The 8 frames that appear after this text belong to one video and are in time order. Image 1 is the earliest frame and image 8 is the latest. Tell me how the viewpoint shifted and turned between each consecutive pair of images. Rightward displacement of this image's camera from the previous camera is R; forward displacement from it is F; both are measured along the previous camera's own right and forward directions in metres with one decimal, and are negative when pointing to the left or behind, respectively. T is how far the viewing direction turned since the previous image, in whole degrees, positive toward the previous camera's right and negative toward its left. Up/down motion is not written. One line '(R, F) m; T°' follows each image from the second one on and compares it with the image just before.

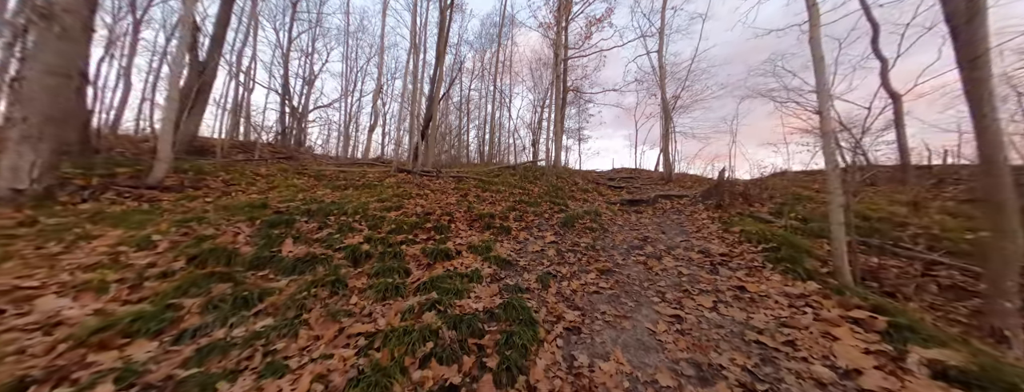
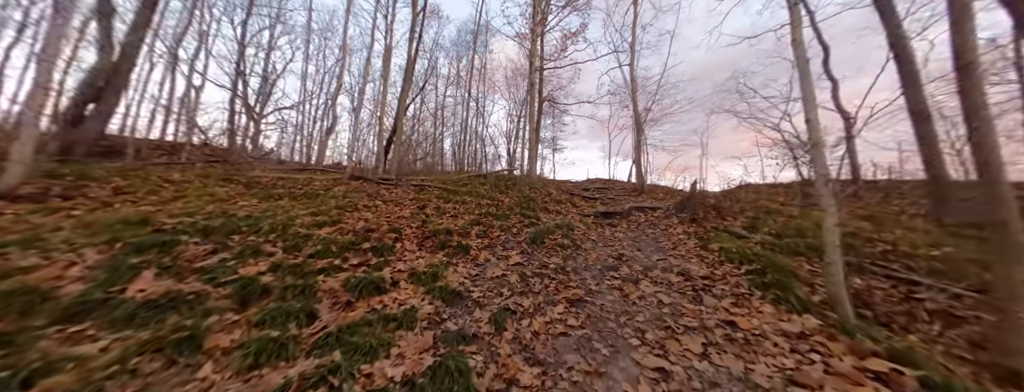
(+0.5, +0.9) m; +5°
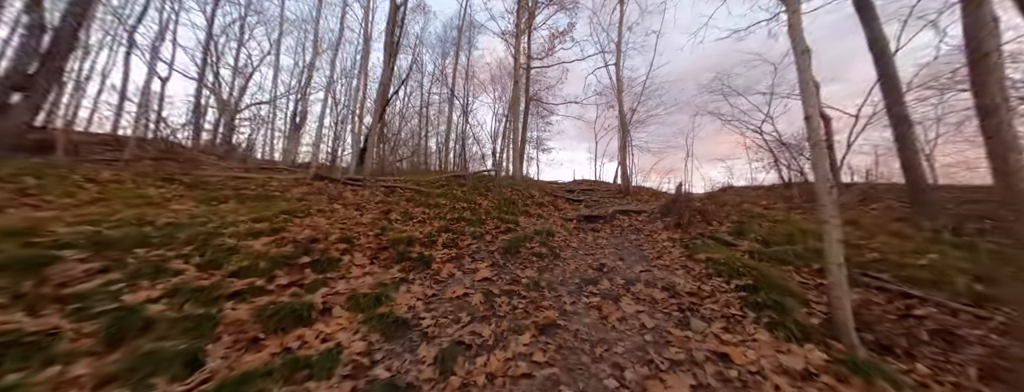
(+0.4, +0.6) m; +2°
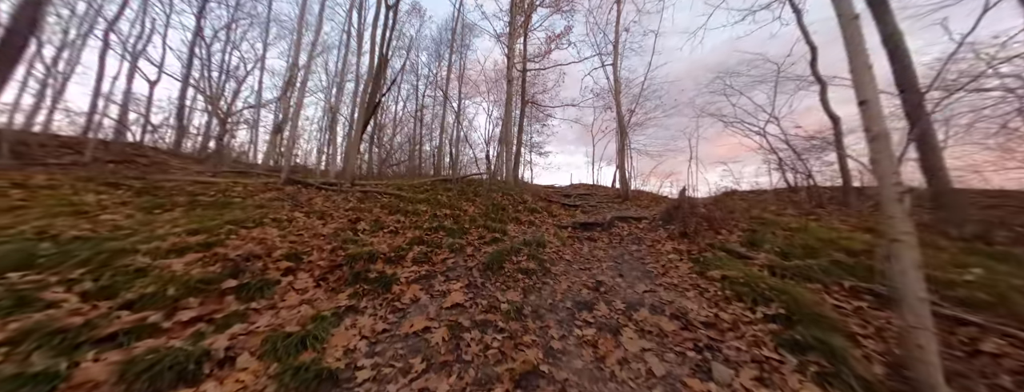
(+0.3, +0.8) m; 0°
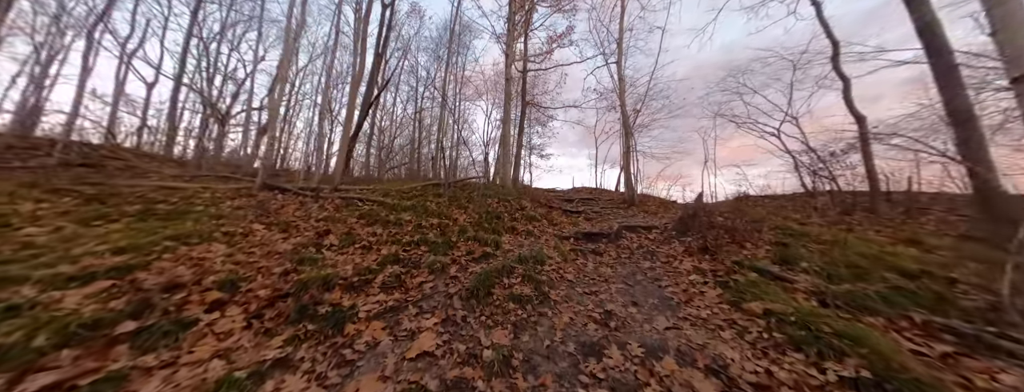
(+0.2, +0.9) m; 0°
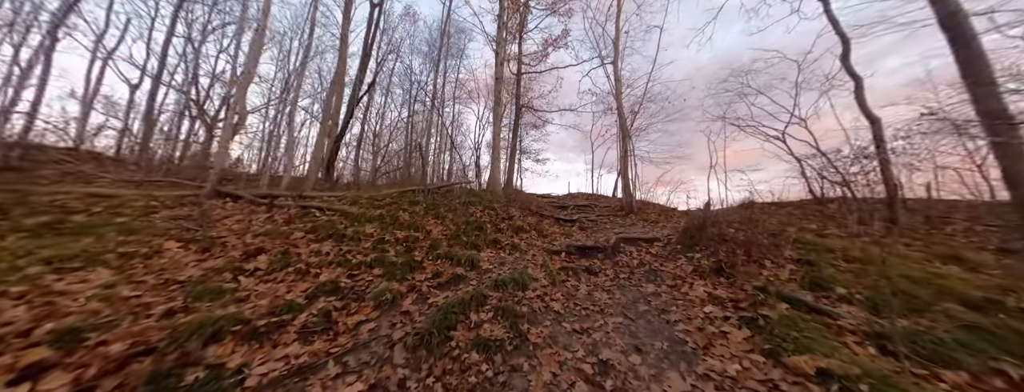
(+0.4, +1.0) m; 0°
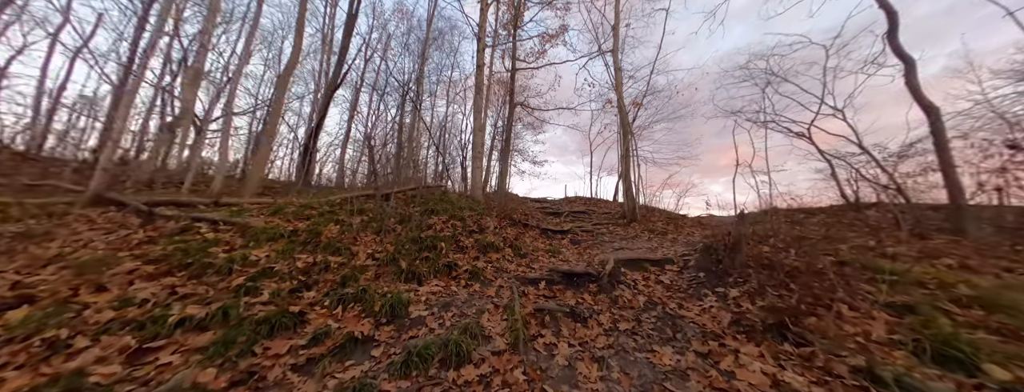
(+0.8, +1.8) m; 0°
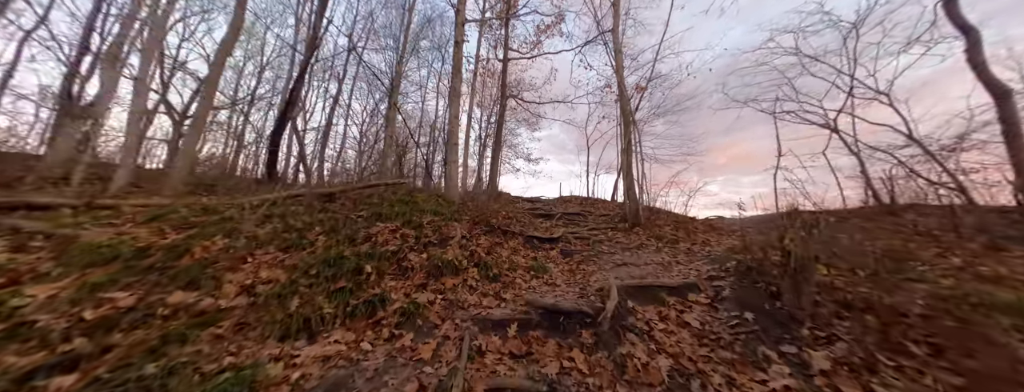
(+0.6, +1.6) m; 0°
